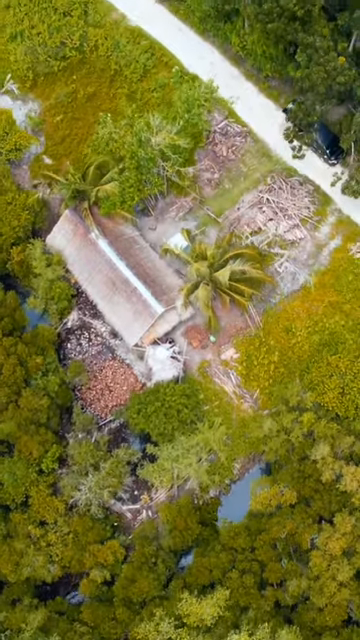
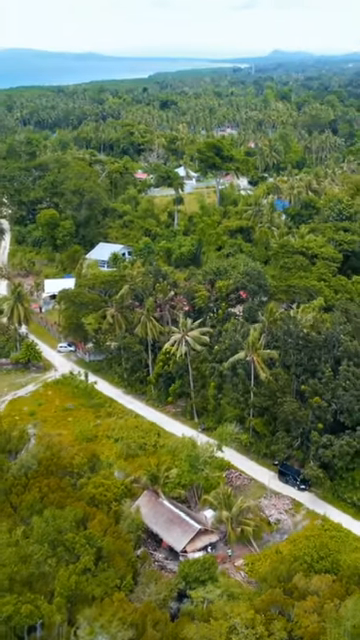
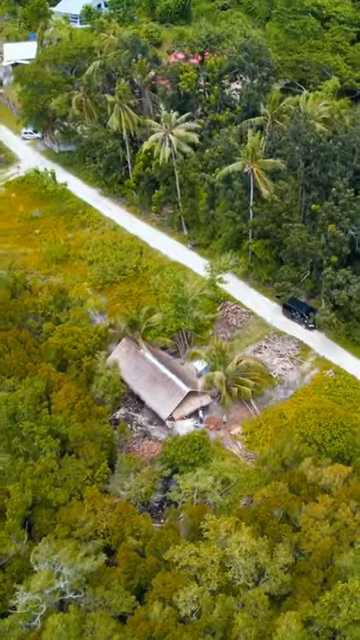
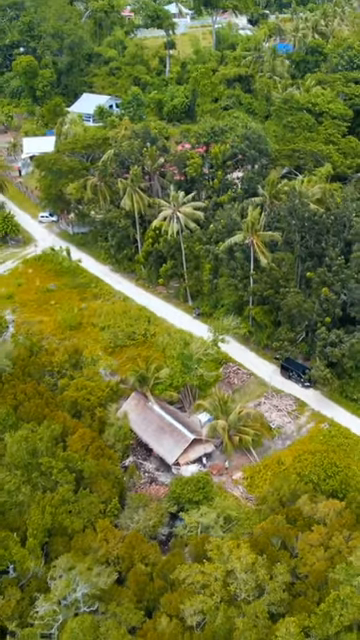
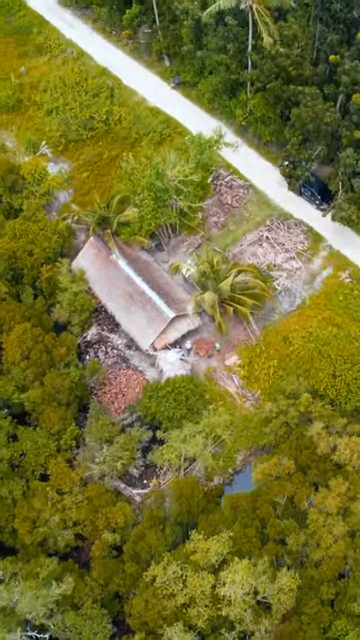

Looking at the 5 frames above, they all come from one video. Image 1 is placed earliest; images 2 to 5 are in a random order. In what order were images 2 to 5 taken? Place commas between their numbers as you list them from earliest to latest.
5, 3, 4, 2
